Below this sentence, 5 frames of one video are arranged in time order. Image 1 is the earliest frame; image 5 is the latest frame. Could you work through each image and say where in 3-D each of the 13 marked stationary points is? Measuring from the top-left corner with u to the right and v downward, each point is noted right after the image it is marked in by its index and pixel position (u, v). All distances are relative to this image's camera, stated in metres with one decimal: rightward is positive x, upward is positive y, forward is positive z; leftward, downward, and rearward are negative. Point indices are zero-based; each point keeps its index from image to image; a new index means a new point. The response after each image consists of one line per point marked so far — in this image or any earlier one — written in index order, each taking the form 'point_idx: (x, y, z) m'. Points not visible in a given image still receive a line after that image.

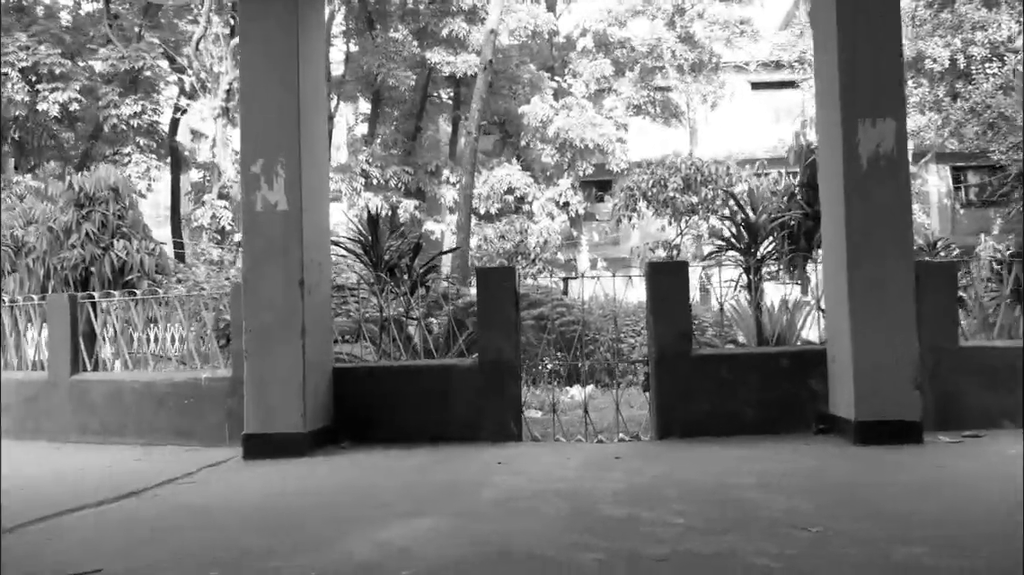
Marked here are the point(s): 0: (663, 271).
0: (+0.9, +0.1, +5.5) m
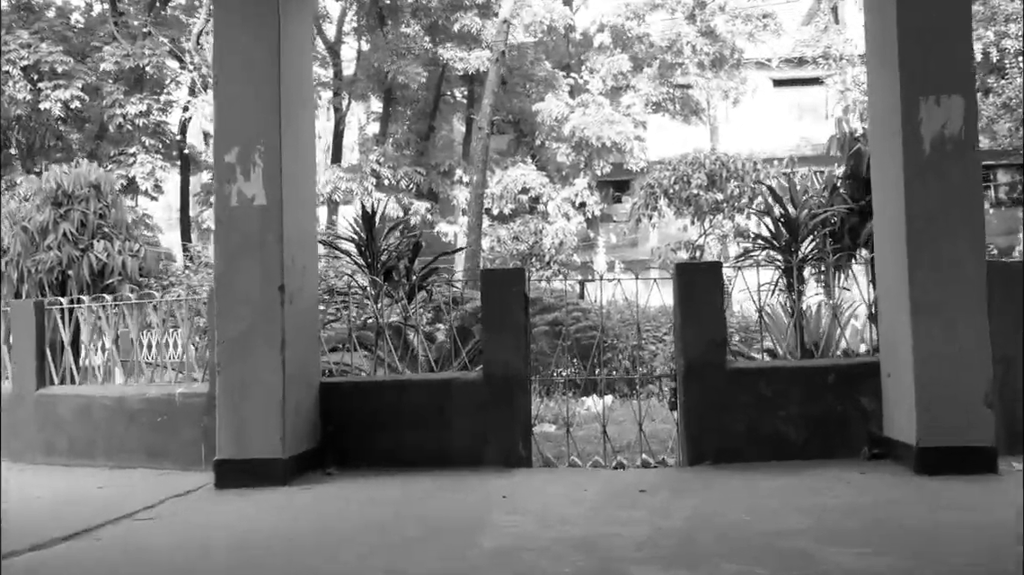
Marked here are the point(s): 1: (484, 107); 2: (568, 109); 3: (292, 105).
0: (+0.9, +0.1, +4.8) m
1: (-0.4, +2.5, +13.0) m
2: (+1.1, +3.4, +17.9) m
3: (-1.1, +0.9, +4.8) m
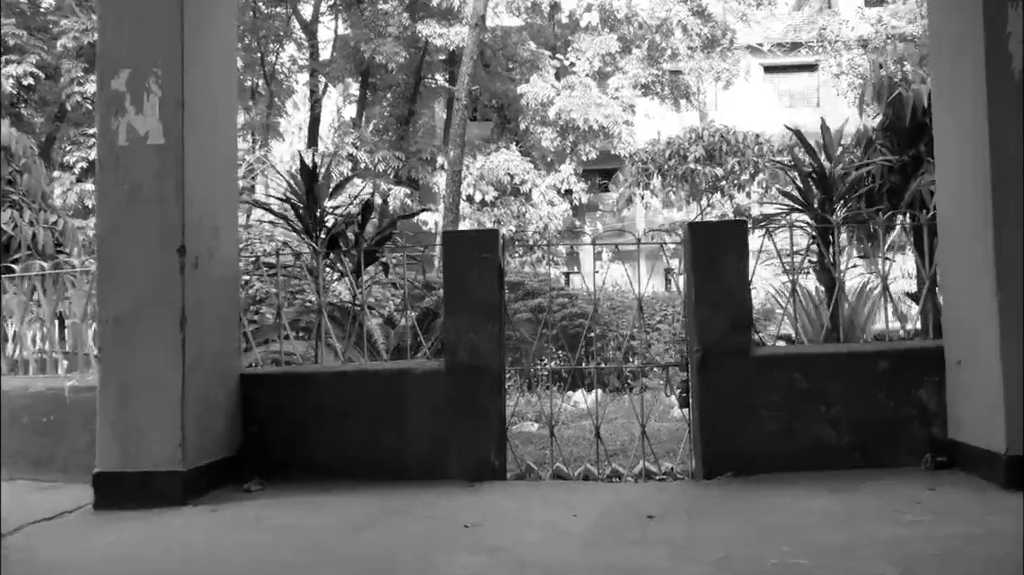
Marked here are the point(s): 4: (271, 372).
0: (+0.8, +0.2, +3.8) m
1: (-0.7, +2.7, +12.0) m
2: (+0.8, +3.6, +16.9) m
3: (-1.3, +1.1, +3.8) m
4: (-1.0, -0.4, +4.0) m
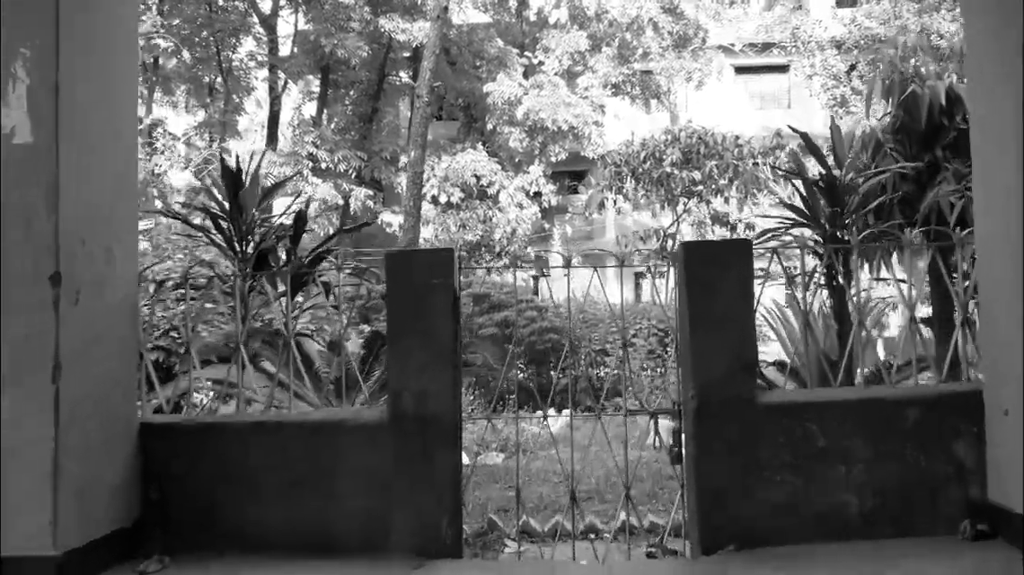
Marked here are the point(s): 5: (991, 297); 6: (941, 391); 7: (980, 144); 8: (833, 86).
0: (+0.7, +0.1, +3.2) m
1: (-1.1, +2.6, +11.3) m
2: (+0.2, +3.5, +16.2) m
3: (-1.4, +1.0, +3.1) m
4: (-1.2, -0.5, +3.3) m
5: (+1.6, 0.0, +3.1) m
6: (+1.5, -0.4, +3.2) m
7: (+1.6, +0.5, +3.1) m
8: (+6.7, +4.3, +19.6) m
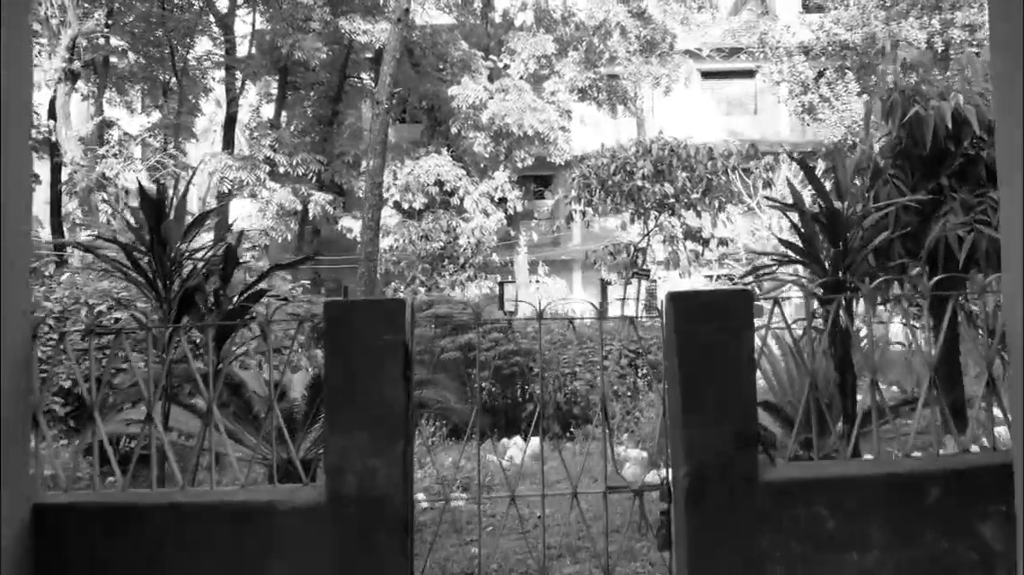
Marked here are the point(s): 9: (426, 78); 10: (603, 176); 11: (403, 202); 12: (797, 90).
0: (+0.6, -0.1, +2.7) m
1: (-1.5, +2.4, +10.8) m
2: (-0.4, +3.3, +15.8) m
3: (-1.5, +0.8, +2.6) m
4: (-1.3, -0.6, +2.8) m
5: (+1.5, -0.2, +2.7) m
6: (+1.4, -0.5, +2.8) m
7: (+1.5, +0.4, +2.7) m
8: (+6.0, +4.1, +19.4) m
9: (-1.8, +4.4, +19.7) m
10: (+1.0, +1.2, +9.9) m
11: (-2.2, +1.7, +18.5) m
12: (+5.9, +4.1, +19.2) m
